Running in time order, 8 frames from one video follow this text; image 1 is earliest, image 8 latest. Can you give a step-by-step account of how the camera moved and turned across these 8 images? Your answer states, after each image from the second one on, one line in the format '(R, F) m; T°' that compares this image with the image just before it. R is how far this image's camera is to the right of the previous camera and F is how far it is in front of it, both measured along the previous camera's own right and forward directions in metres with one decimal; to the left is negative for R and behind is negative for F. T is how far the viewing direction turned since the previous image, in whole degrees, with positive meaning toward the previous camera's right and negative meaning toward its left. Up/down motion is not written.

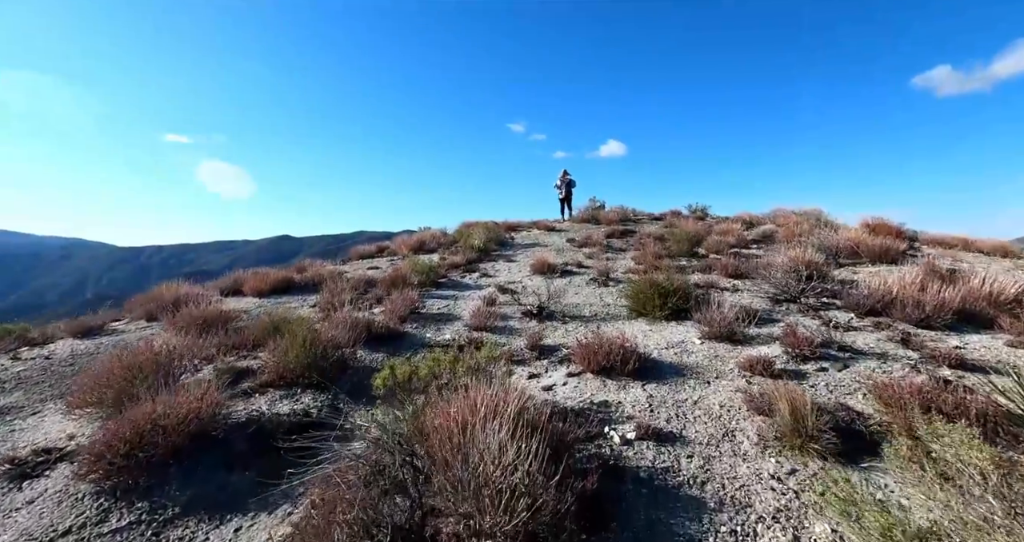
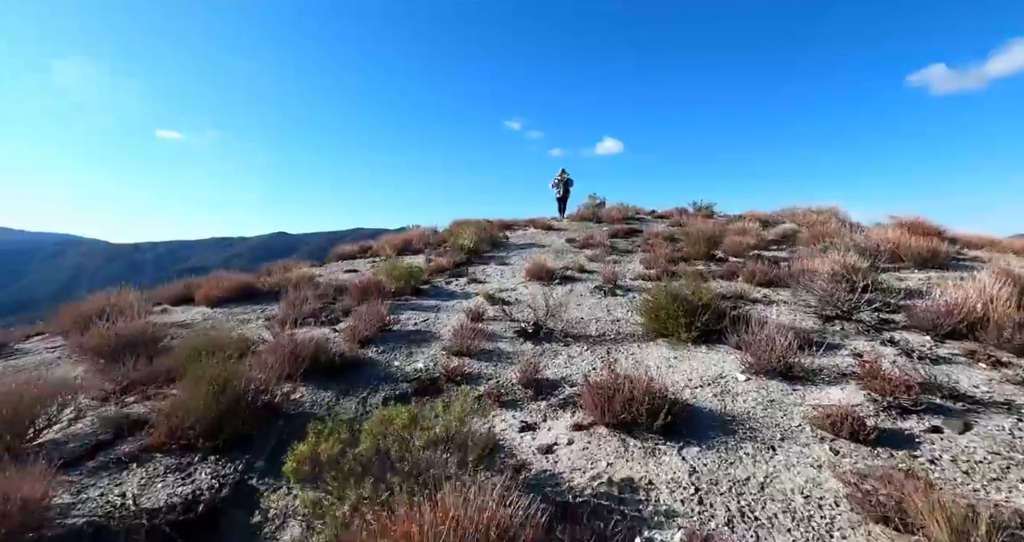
(+0.1, +1.5) m; 0°
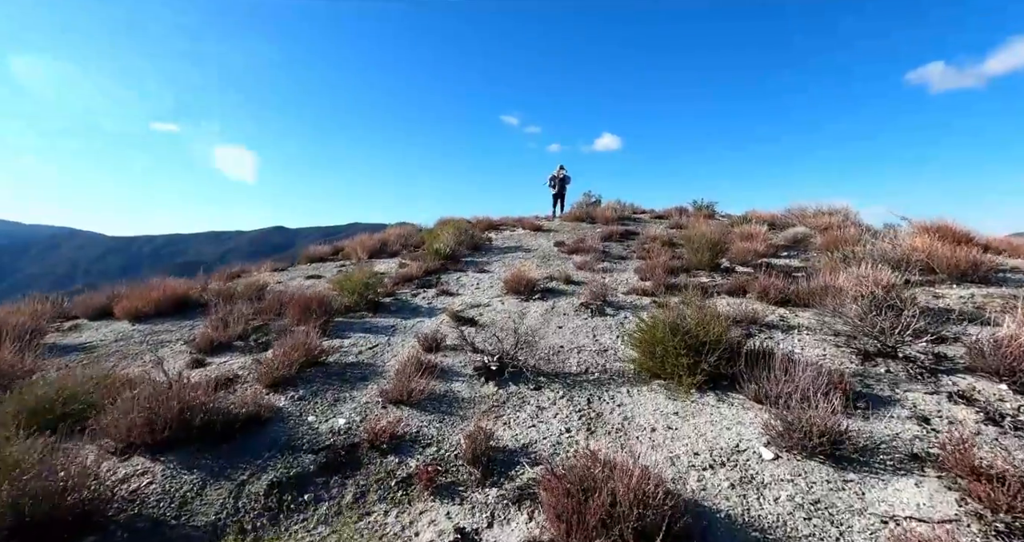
(+0.4, +1.4) m; 0°
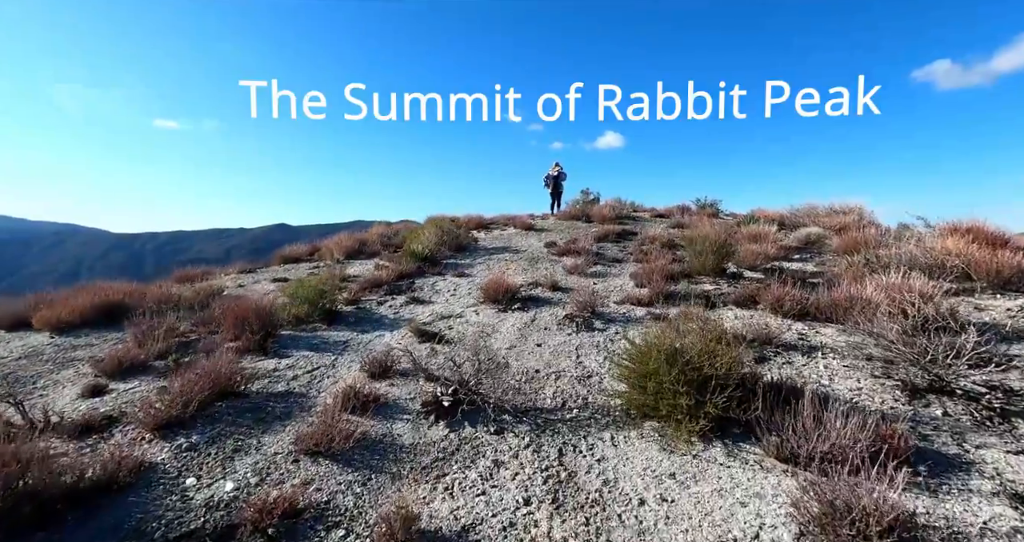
(+0.4, +1.1) m; 0°
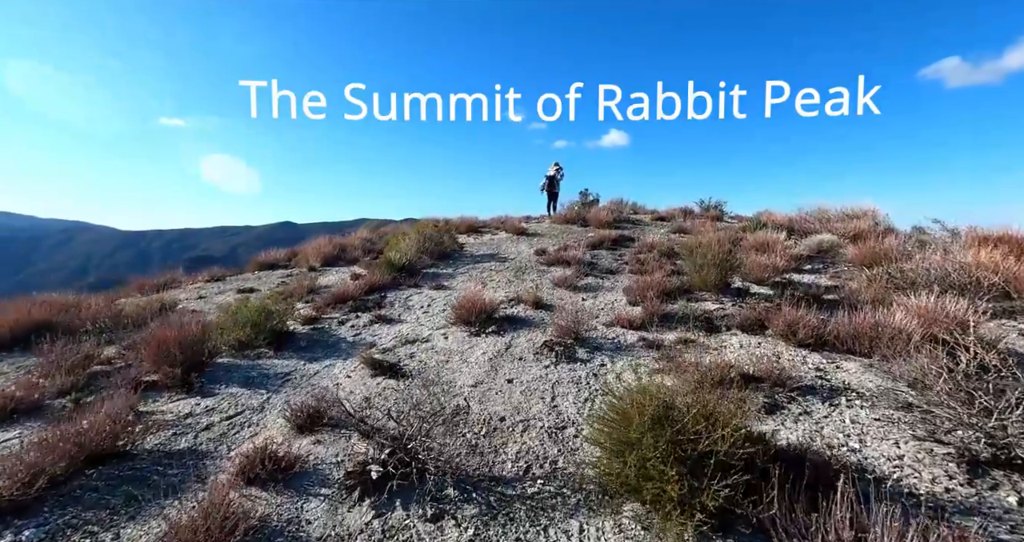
(+0.4, +0.9) m; 0°
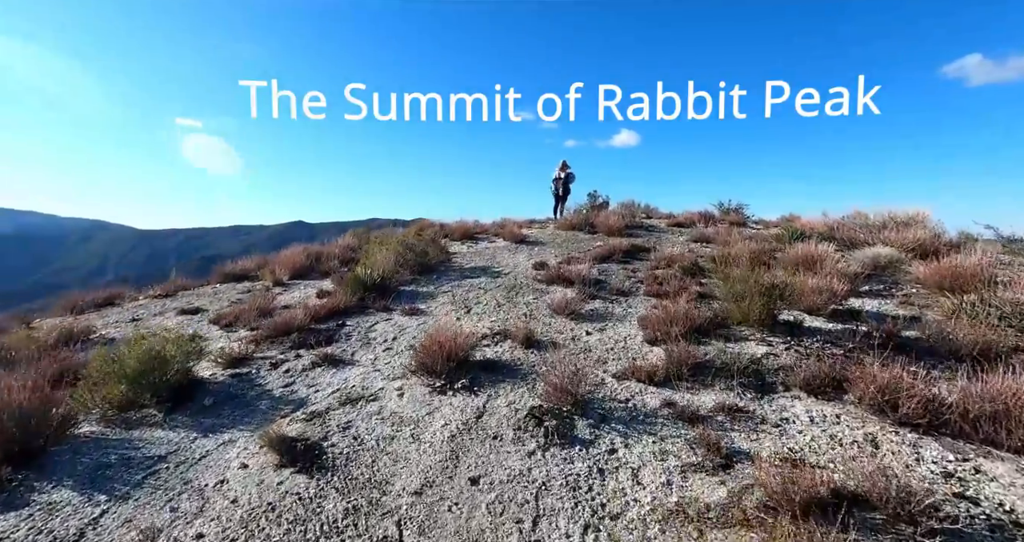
(+0.3, +1.8) m; -1°
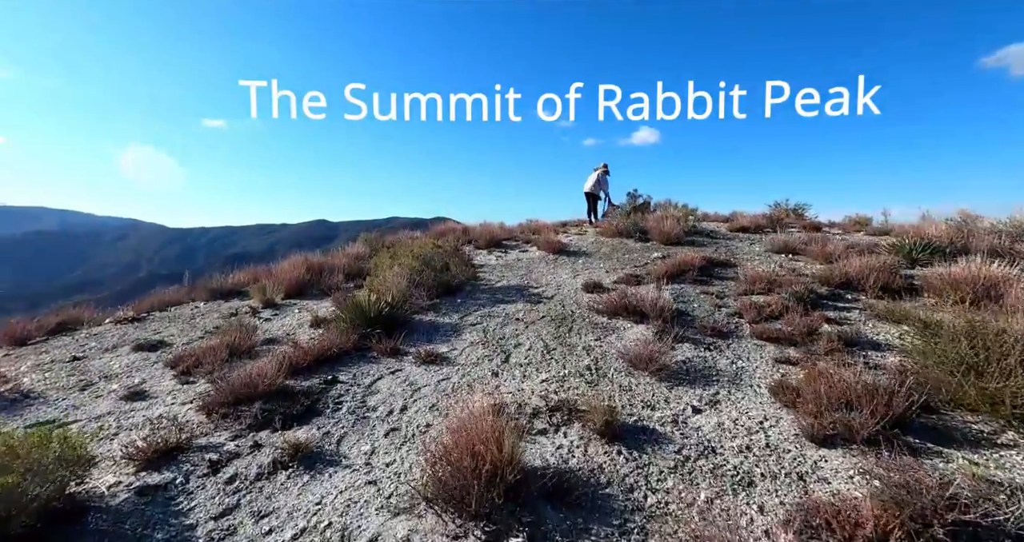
(-0.4, +2.3) m; -2°
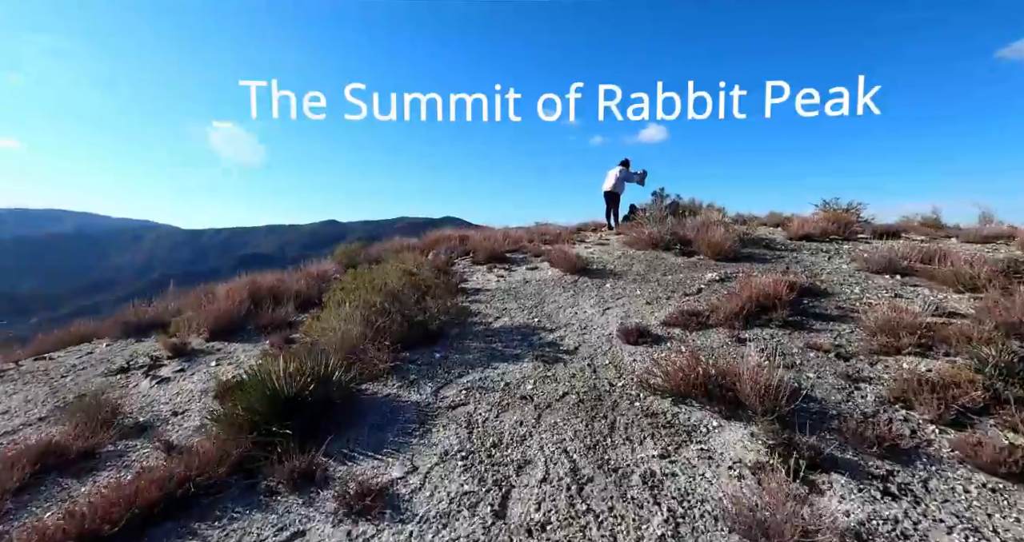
(+0.1, +2.8) m; -1°
